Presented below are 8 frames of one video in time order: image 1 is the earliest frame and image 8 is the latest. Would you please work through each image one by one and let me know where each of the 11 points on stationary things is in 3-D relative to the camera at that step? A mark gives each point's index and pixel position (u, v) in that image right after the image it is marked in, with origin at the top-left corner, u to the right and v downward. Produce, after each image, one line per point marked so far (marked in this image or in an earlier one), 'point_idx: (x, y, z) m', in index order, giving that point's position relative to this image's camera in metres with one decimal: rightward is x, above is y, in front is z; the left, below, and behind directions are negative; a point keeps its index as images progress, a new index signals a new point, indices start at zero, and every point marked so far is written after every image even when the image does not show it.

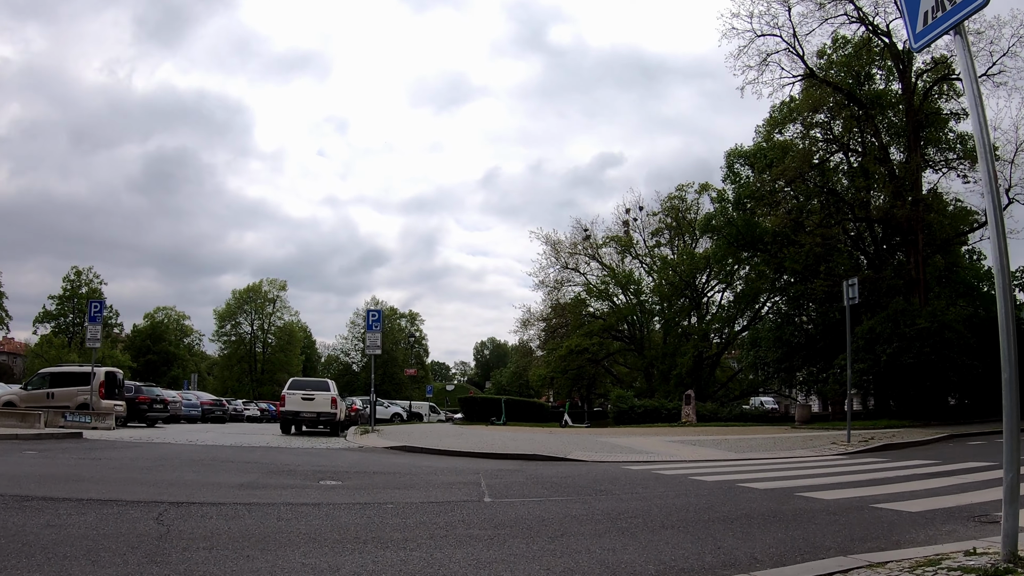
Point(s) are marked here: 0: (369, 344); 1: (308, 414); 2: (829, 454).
0: (-4.1, -1.6, +19.5) m
1: (-5.8, -3.6, +19.4) m
2: (+5.8, -3.0, +12.5) m
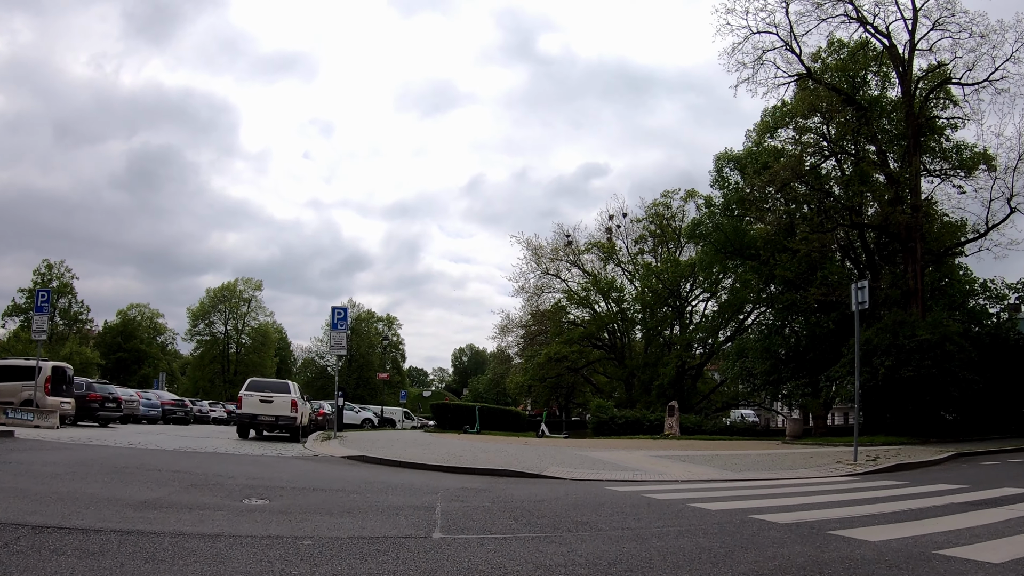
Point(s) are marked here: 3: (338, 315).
0: (-4.7, -1.5, +18.1) m
1: (-6.5, -3.4, +18.0) m
2: (+5.3, -3.1, +11.3) m
3: (-4.6, -0.7, +18.3) m
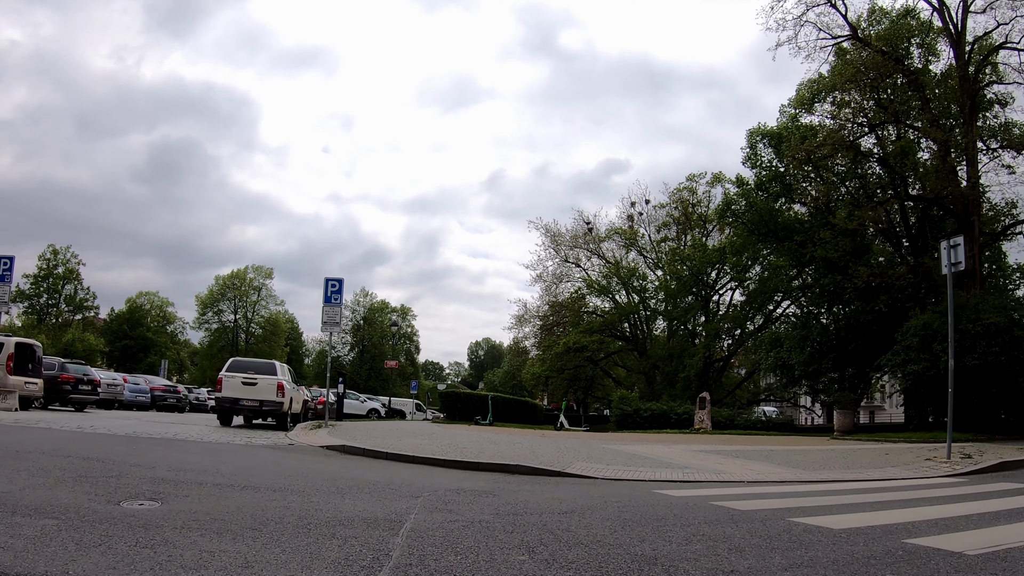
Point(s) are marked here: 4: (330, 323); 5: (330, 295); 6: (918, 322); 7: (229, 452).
0: (-4.3, -0.8, +16.0) m
1: (-6.1, -2.6, +15.9) m
2: (+5.5, -2.4, +9.0) m
3: (-4.3, 0.0, +16.2) m
4: (-4.3, -0.8, +16.0) m
5: (-4.3, -0.2, +16.2) m
6: (+11.9, -1.0, +20.0) m
7: (-3.9, -2.2, +9.4) m
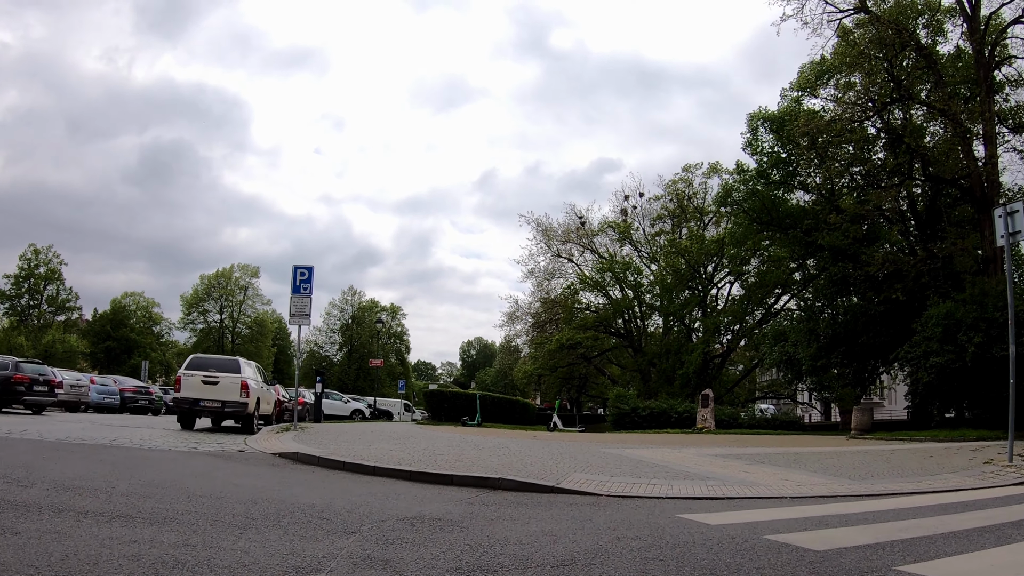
0: (-4.6, -0.5, +14.5) m
1: (-6.4, -2.4, +14.4) m
2: (+5.3, -2.1, +7.6) m
3: (-4.5, +0.2, +14.7) m
4: (-4.5, -0.6, +14.5) m
5: (-4.6, +0.1, +14.6) m
6: (+11.6, -0.6, +18.6) m
7: (-4.1, -2.0, +7.9) m
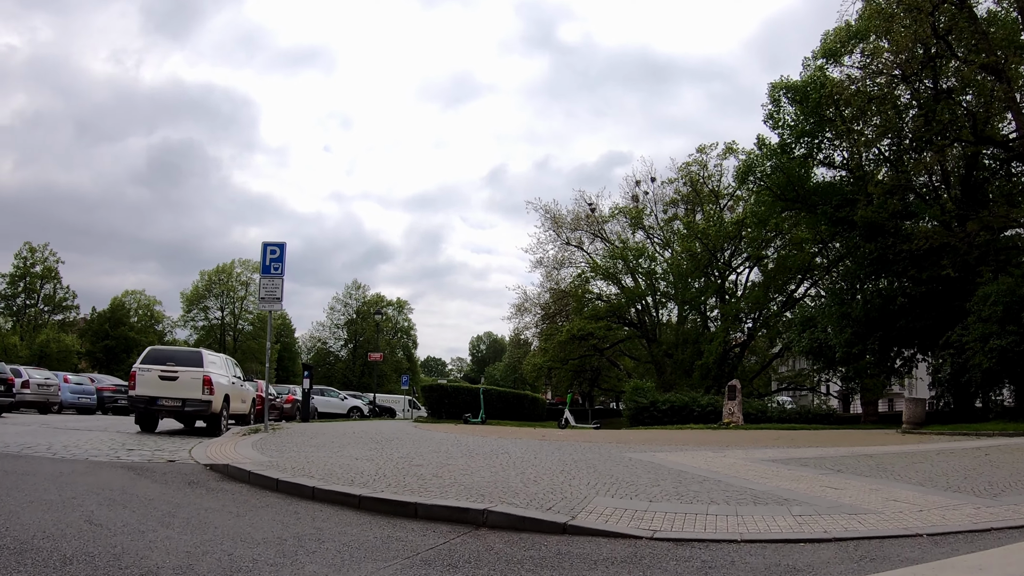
0: (-4.5, -0.2, +12.5) m
1: (-6.3, -2.1, +12.5) m
2: (+5.3, -1.7, +5.5) m
3: (-4.5, +0.6, +12.7) m
4: (-4.5, -0.2, +12.5) m
5: (-4.5, +0.4, +12.7) m
6: (+11.7, 0.0, +16.4) m
7: (-4.1, -1.7, +5.9) m
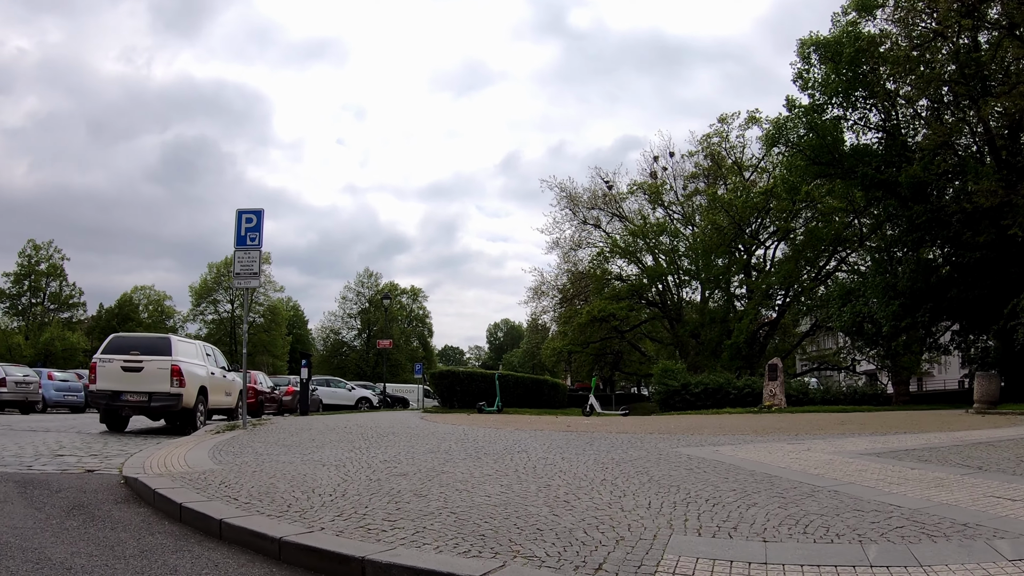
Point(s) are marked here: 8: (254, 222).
0: (-4.3, +0.3, +10.8) m
1: (-6.0, -1.7, +10.8) m
2: (+5.4, -1.1, +3.6) m
3: (-4.3, +1.0, +11.0) m
4: (-4.2, +0.2, +10.8) m
5: (-4.3, +0.9, +11.0) m
6: (+12.0, +0.9, +14.3) m
7: (-3.9, -1.4, +4.2) m
8: (-4.2, +1.1, +11.0) m
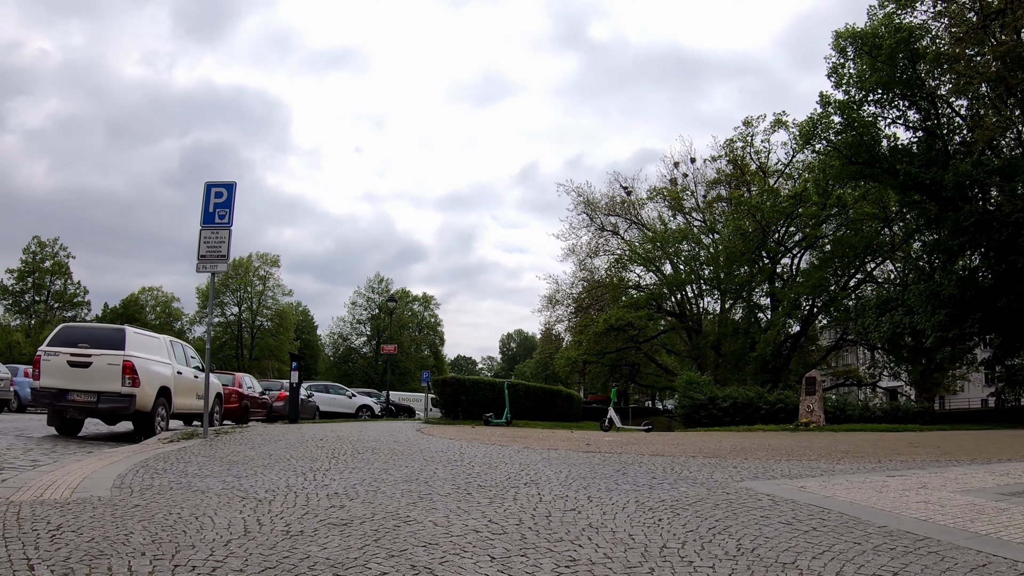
0: (-4.1, +0.5, +9.3) m
1: (-5.9, -1.5, +9.3) m
2: (+5.4, -1.0, +1.8) m
3: (-4.1, +1.2, +9.5) m
4: (-4.1, +0.4, +9.3) m
5: (-4.1, +1.1, +9.4) m
6: (+12.2, +0.8, +12.4) m
7: (-3.9, -1.1, +2.6) m
8: (-4.0, +1.3, +9.5) m
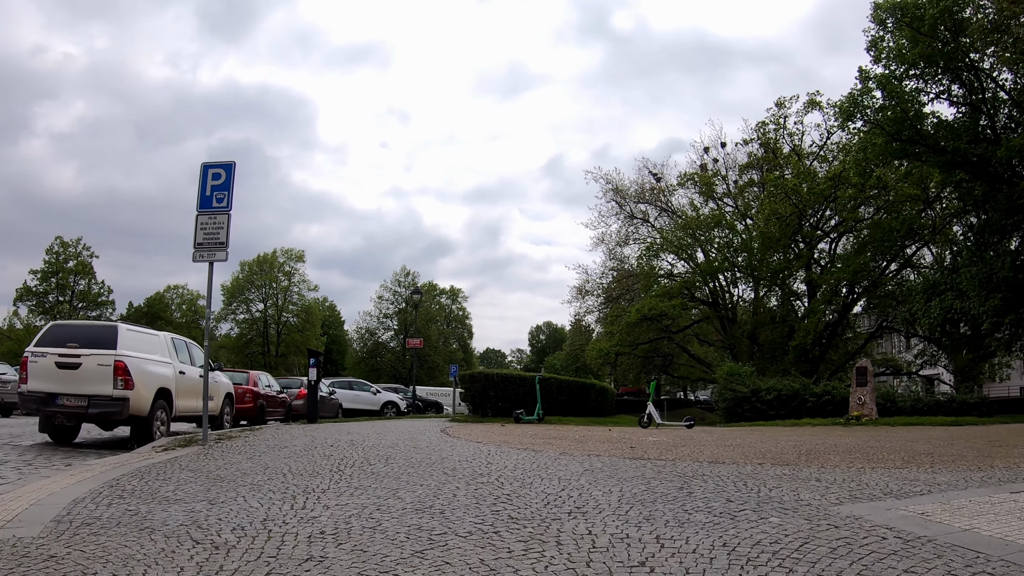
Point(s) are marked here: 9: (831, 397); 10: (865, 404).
0: (-3.8, +0.6, +8.4) m
1: (-5.5, -1.4, +8.5) m
2: (+5.5, -0.8, +0.6) m
3: (-3.7, +1.3, +8.6) m
4: (-3.7, +0.5, +8.4) m
5: (-3.8, +1.2, +8.6) m
6: (+12.7, +1.2, +11.0) m
7: (-3.8, -1.0, +1.8) m
8: (-3.6, +1.4, +8.6) m
9: (+8.3, -2.8, +17.8) m
10: (+8.4, -2.7, +16.2) m
